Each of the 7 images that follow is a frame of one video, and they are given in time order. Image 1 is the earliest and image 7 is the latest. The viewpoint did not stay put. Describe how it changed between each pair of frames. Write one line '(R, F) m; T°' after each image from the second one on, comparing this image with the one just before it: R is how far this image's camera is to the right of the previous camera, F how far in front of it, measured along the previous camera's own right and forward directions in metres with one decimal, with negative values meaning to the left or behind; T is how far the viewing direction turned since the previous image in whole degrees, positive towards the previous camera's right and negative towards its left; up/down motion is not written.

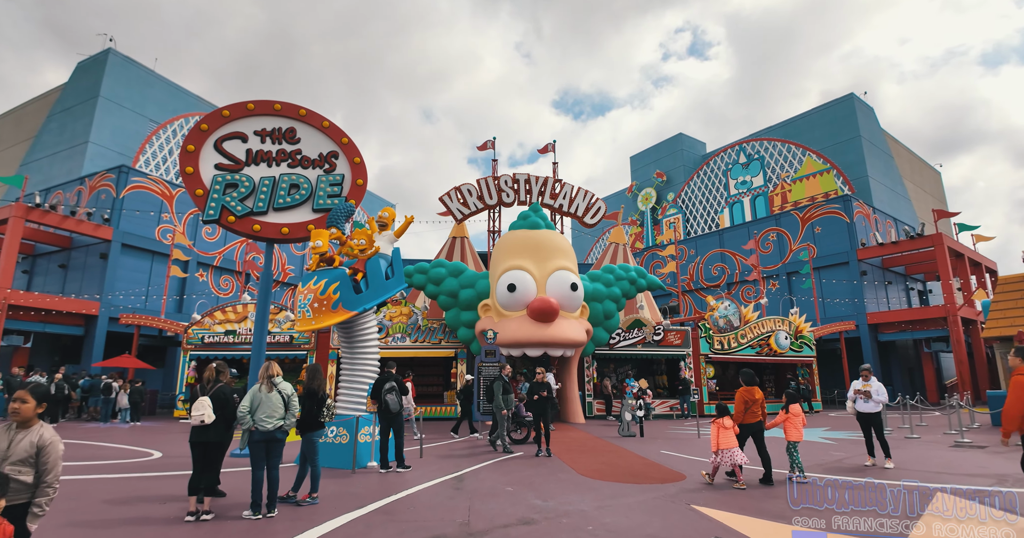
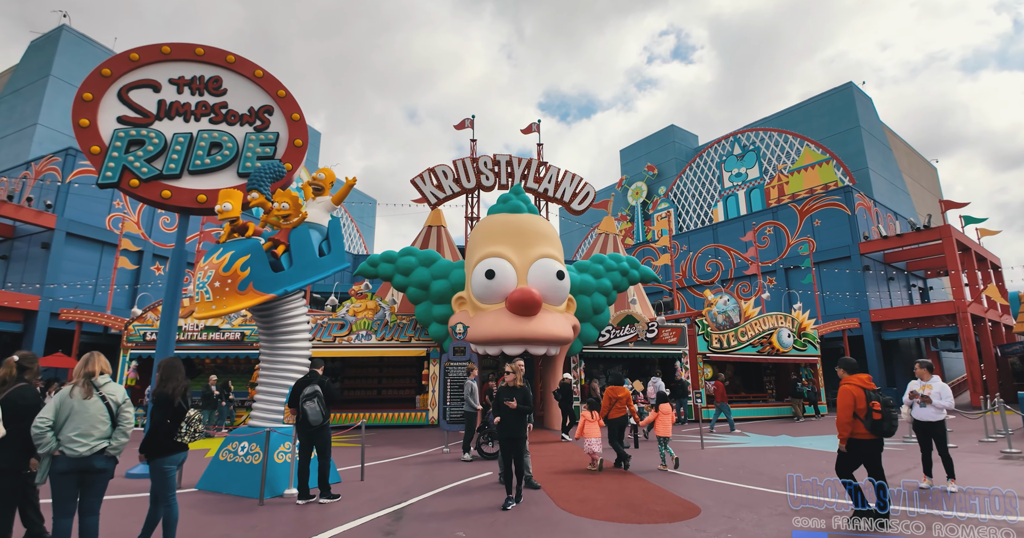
(+0.3, +1.8) m; +1°
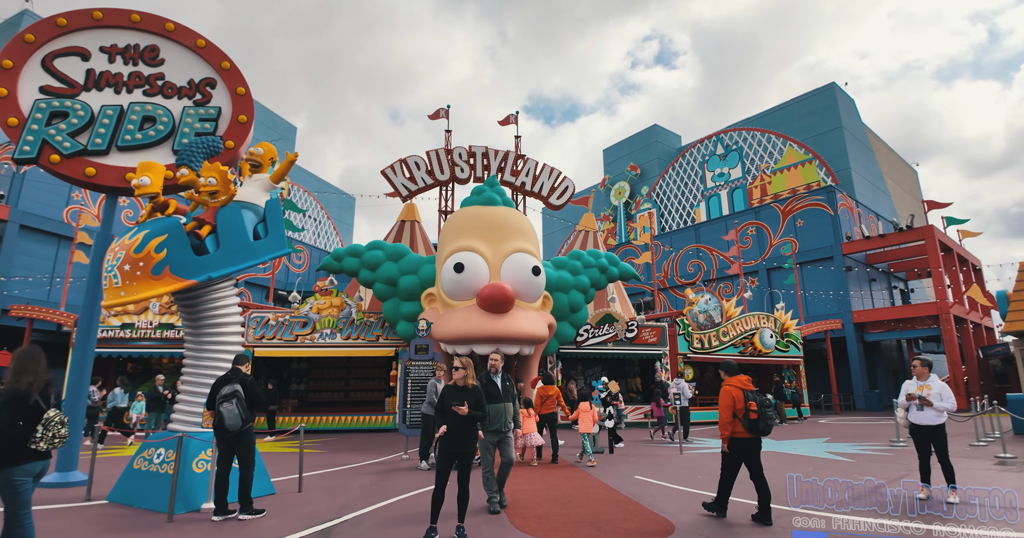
(+0.3, +0.7) m; +2°
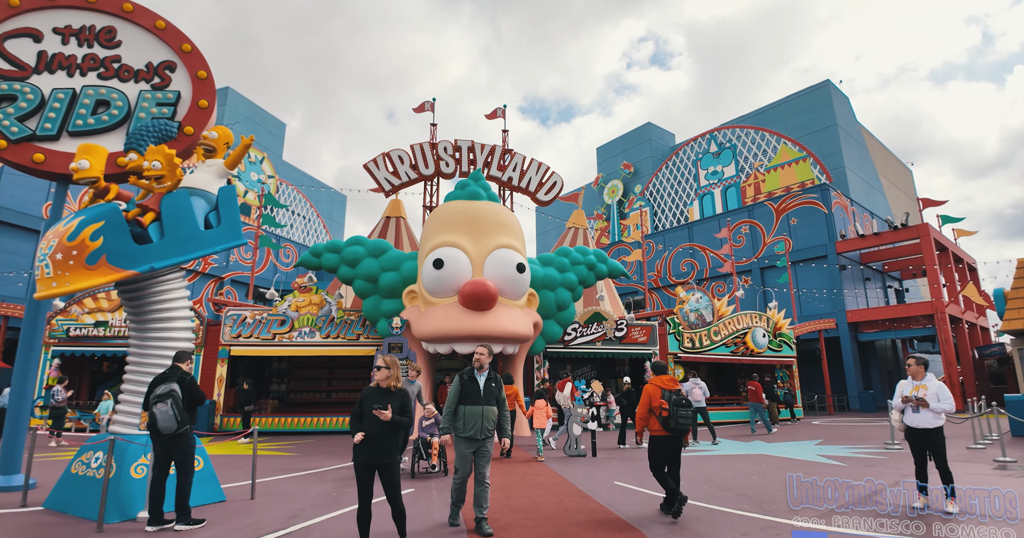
(+0.3, +0.4) m; 0°
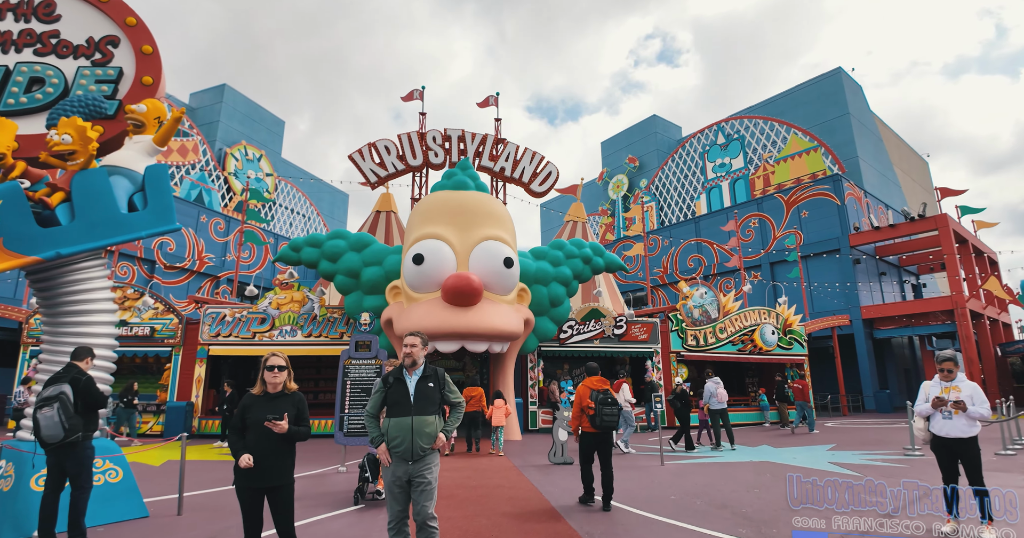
(+0.5, +0.7) m; -1°
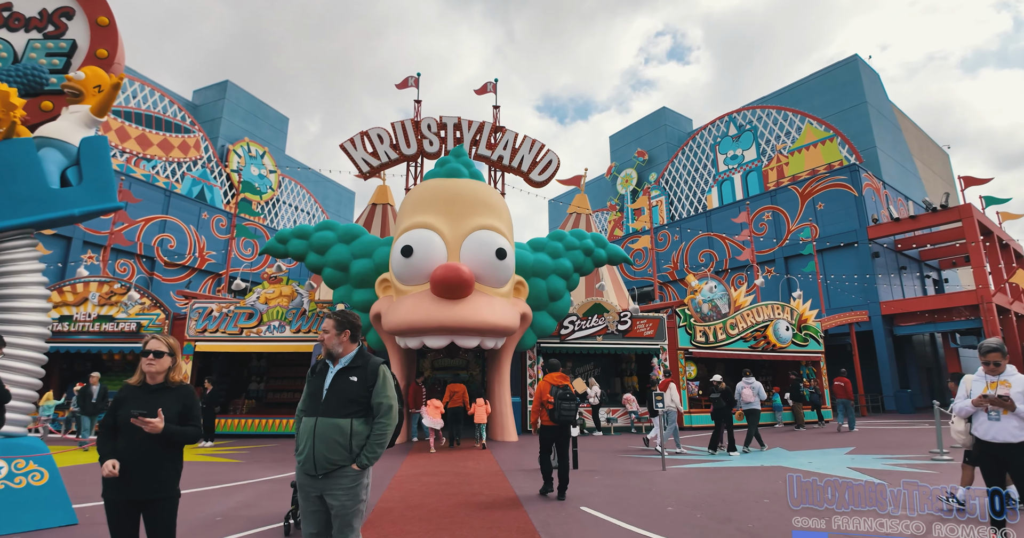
(+0.4, +0.6) m; -1°
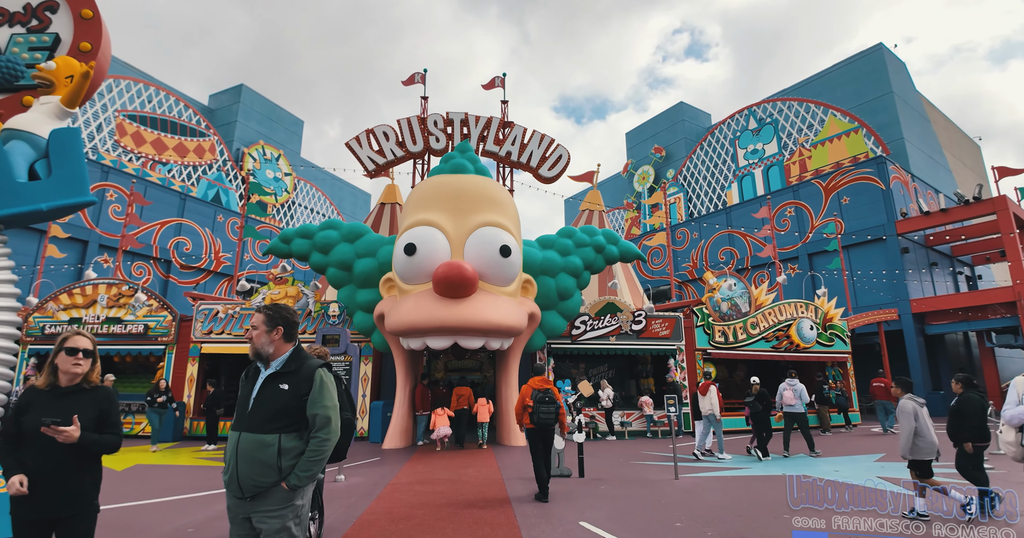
(+0.2, +0.4) m; -2°
